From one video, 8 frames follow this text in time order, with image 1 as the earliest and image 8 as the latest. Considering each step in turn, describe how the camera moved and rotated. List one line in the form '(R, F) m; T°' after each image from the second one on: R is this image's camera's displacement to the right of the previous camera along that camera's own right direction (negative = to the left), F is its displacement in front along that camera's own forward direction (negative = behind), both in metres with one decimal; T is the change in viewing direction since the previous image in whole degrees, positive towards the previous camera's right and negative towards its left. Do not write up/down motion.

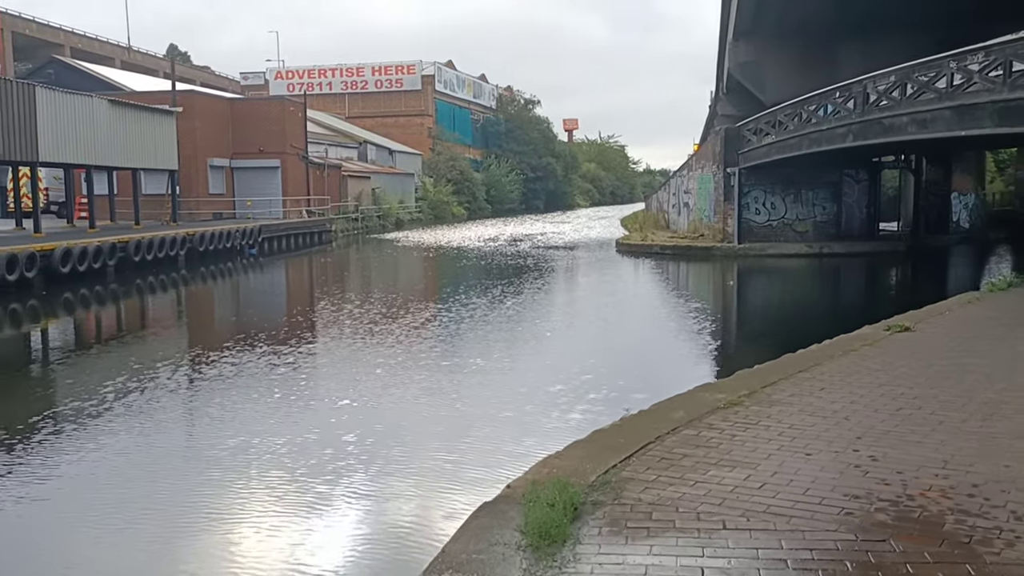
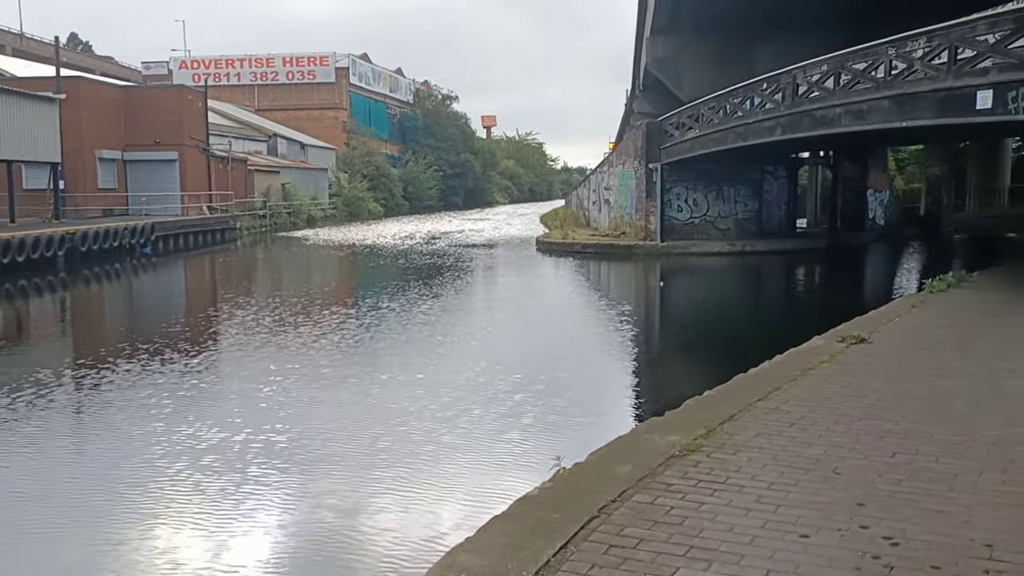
(+0.1, +1.4) m; +6°
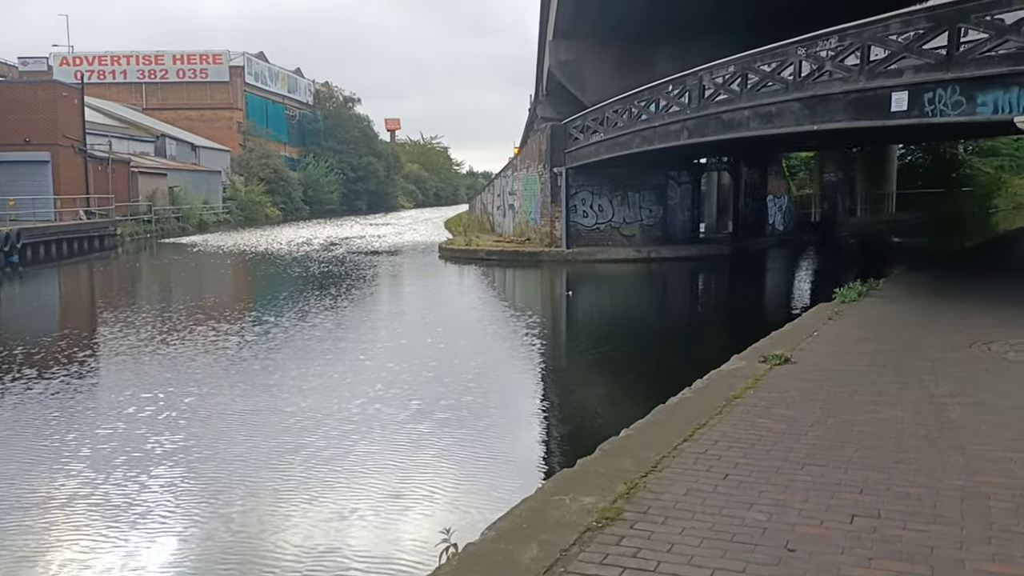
(+0.2, +1.0) m; +6°
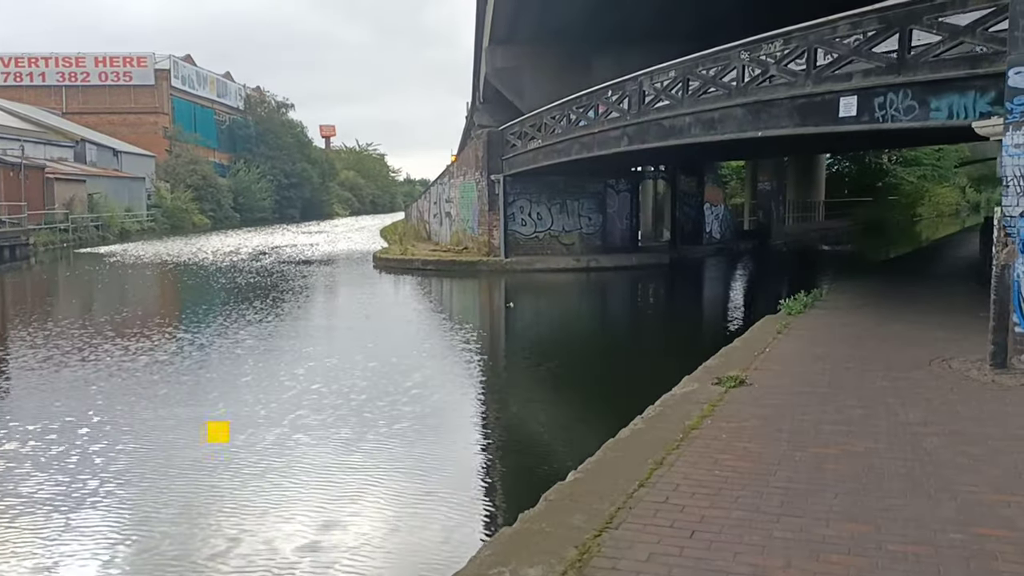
(0.0, +0.7) m; +4°
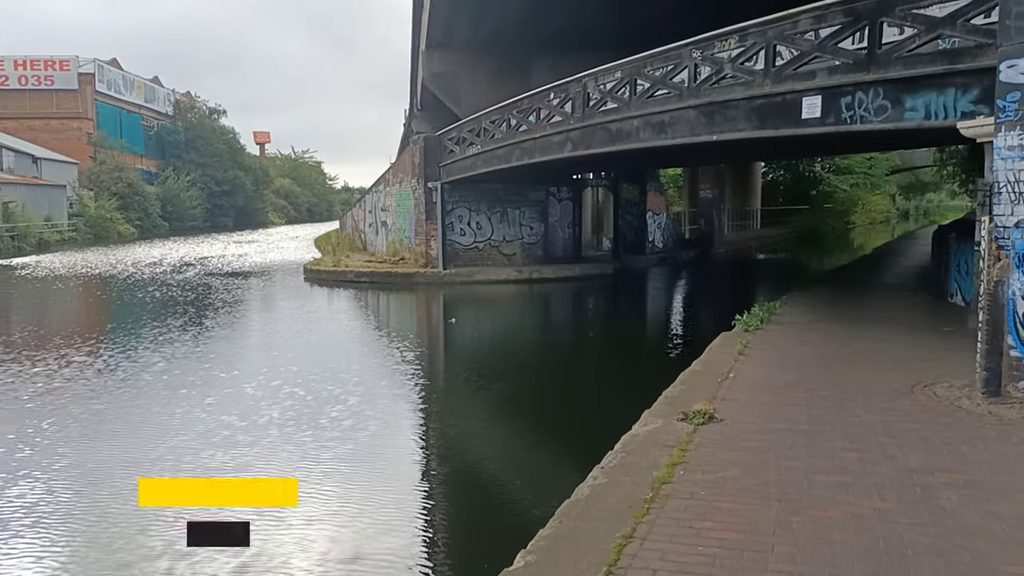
(0.0, +1.0) m; +4°
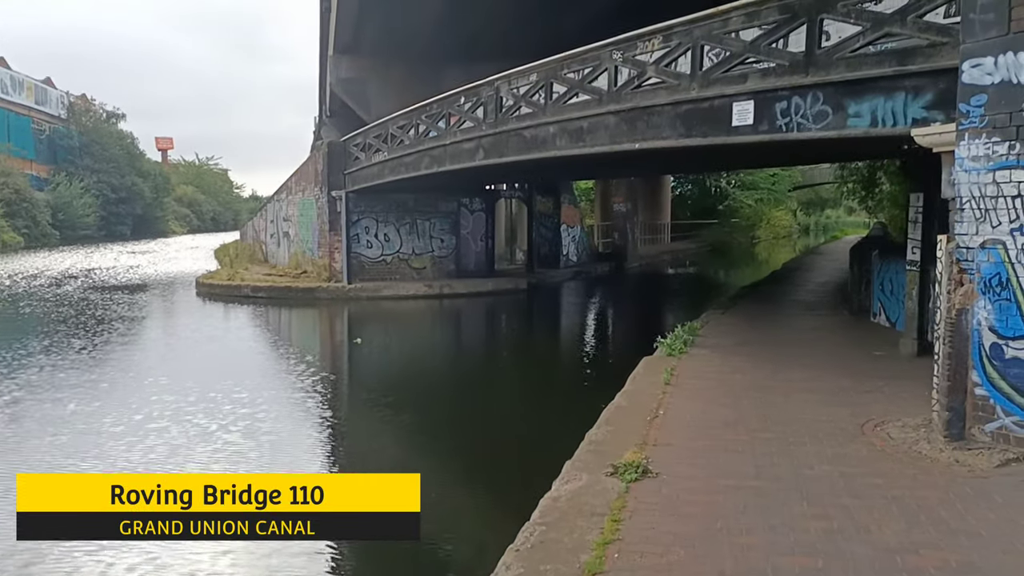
(+0.1, +1.1) m; +6°
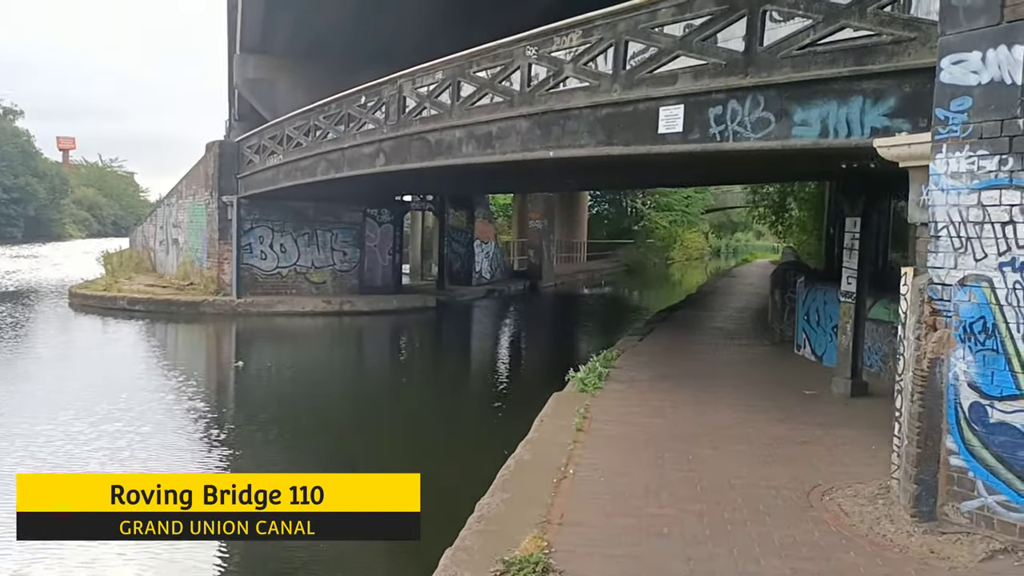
(+0.2, +1.3) m; +6°
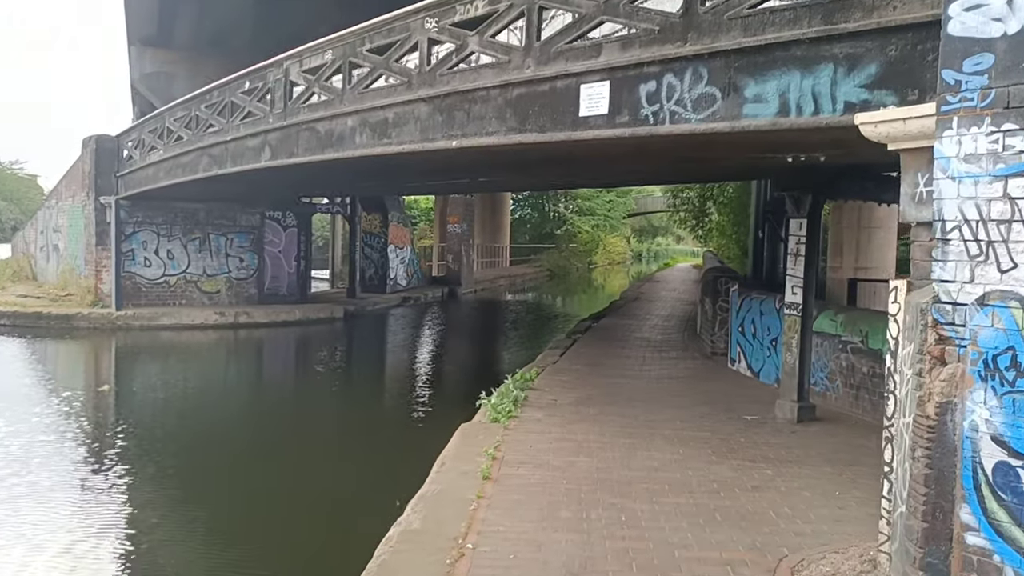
(+0.2, +1.3) m; +5°
